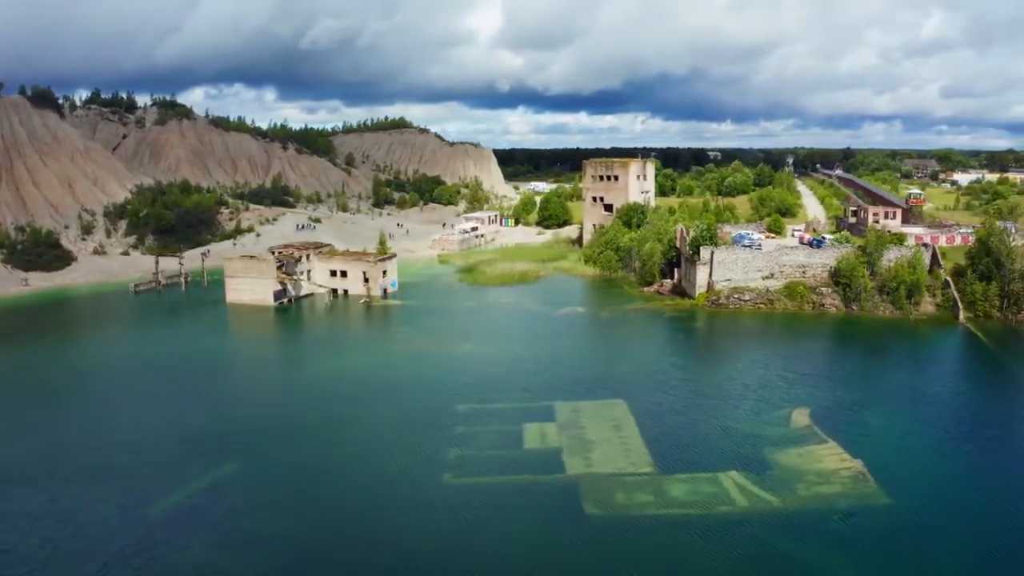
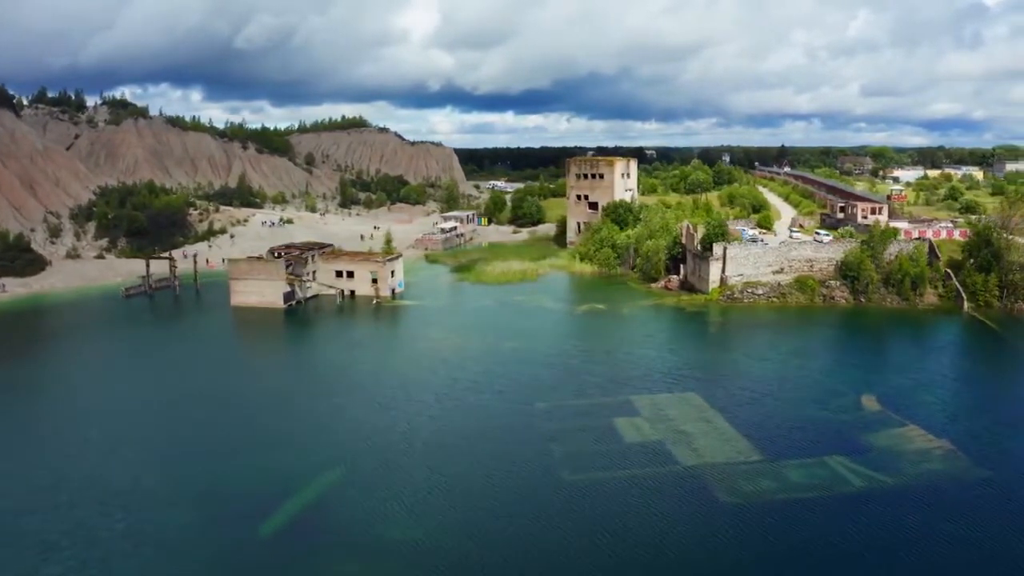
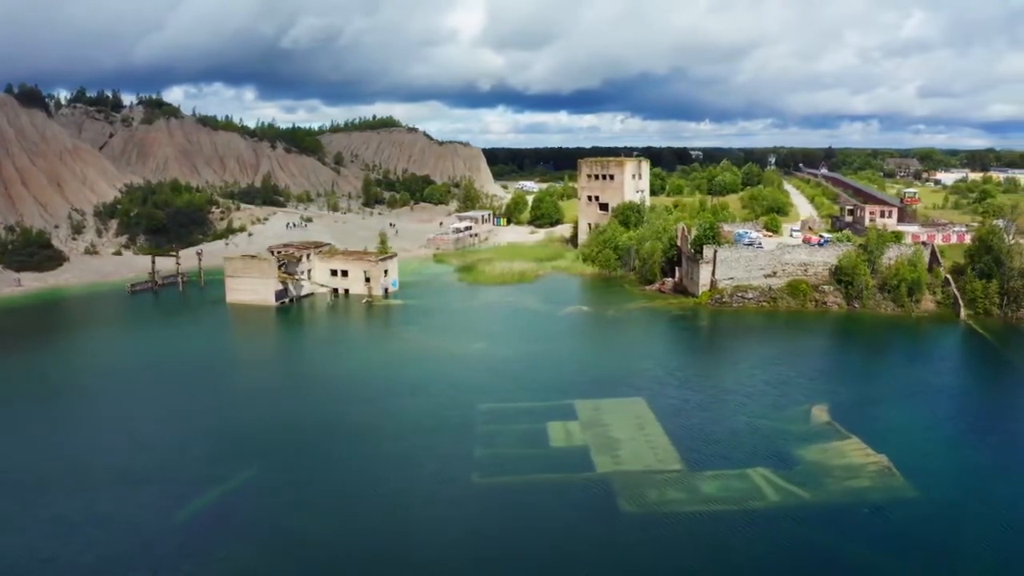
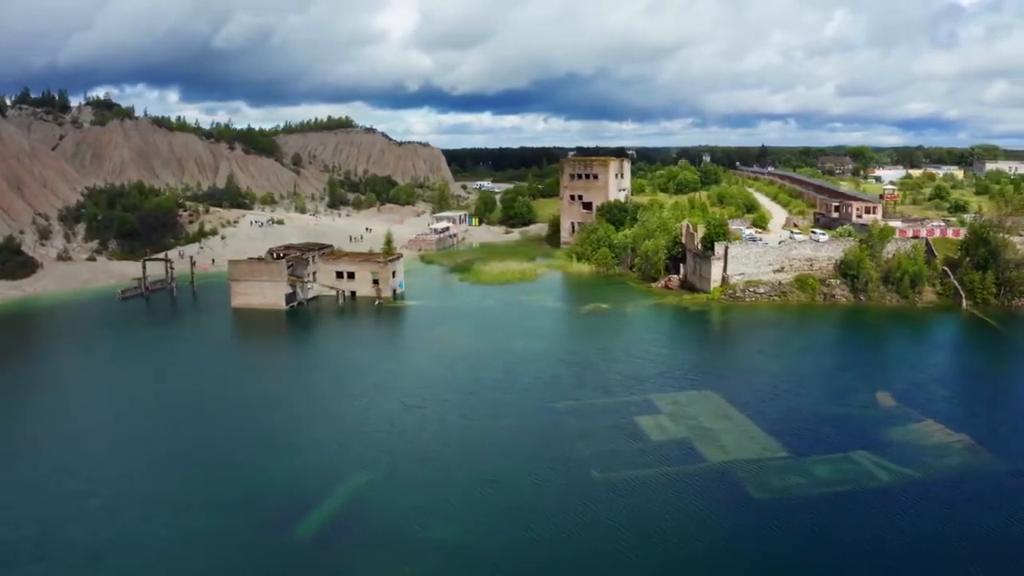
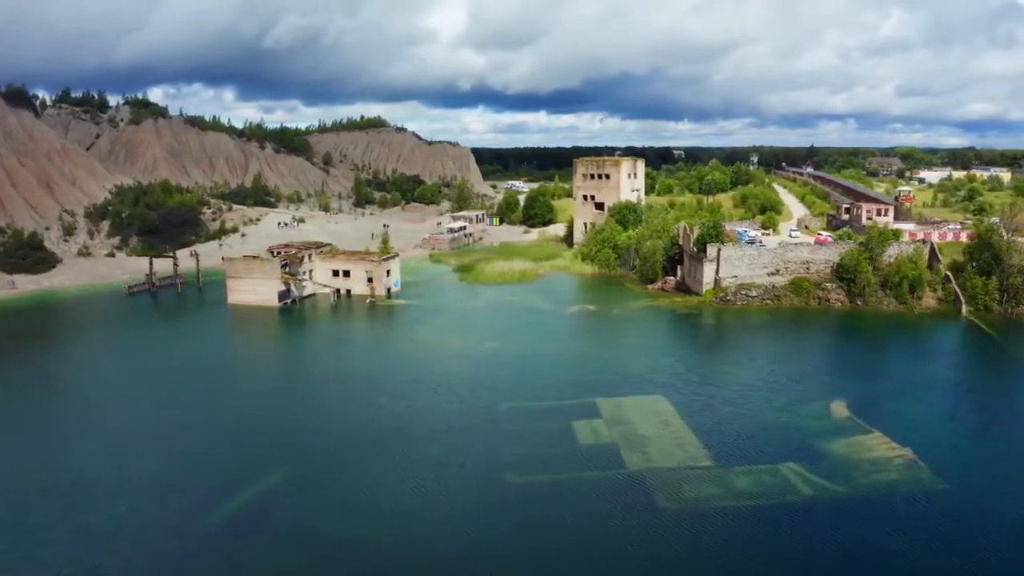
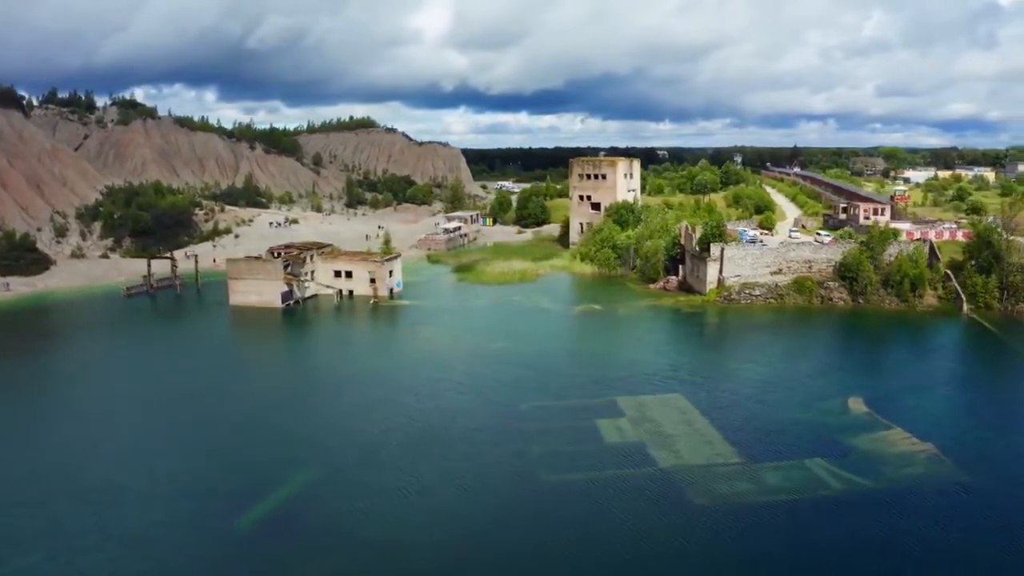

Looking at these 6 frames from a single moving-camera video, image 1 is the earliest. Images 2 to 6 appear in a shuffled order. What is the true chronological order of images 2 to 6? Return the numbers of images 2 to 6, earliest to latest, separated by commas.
3, 5, 6, 2, 4
